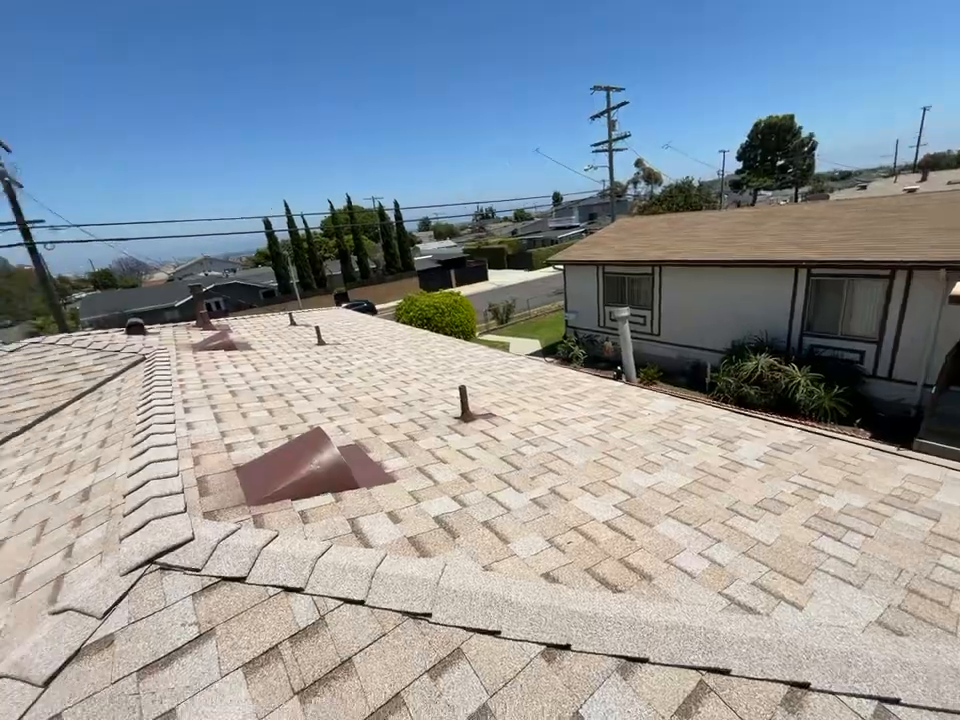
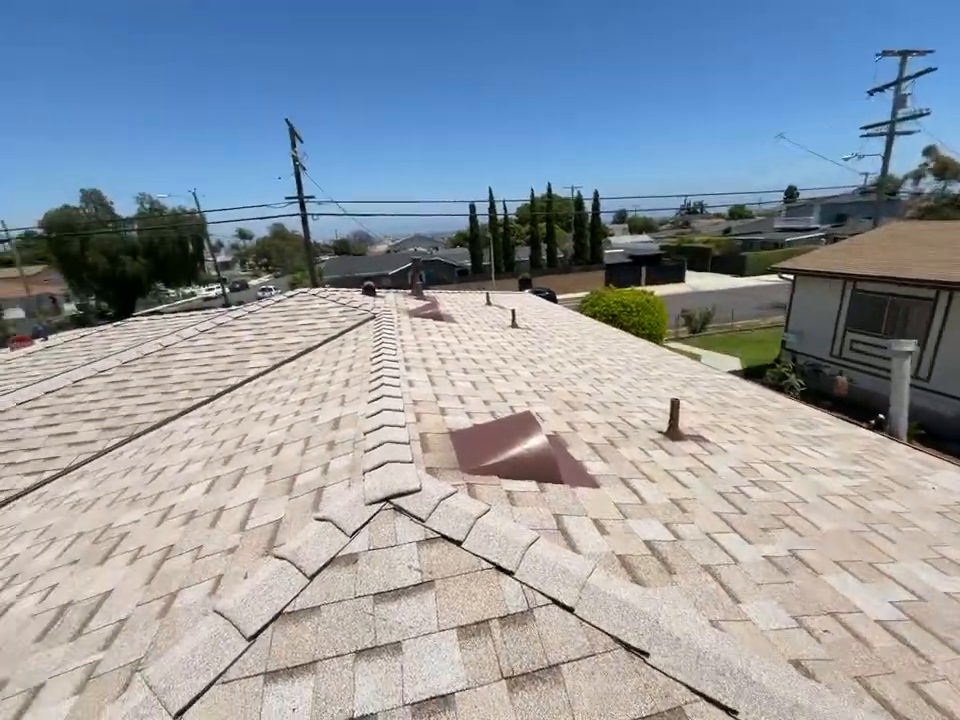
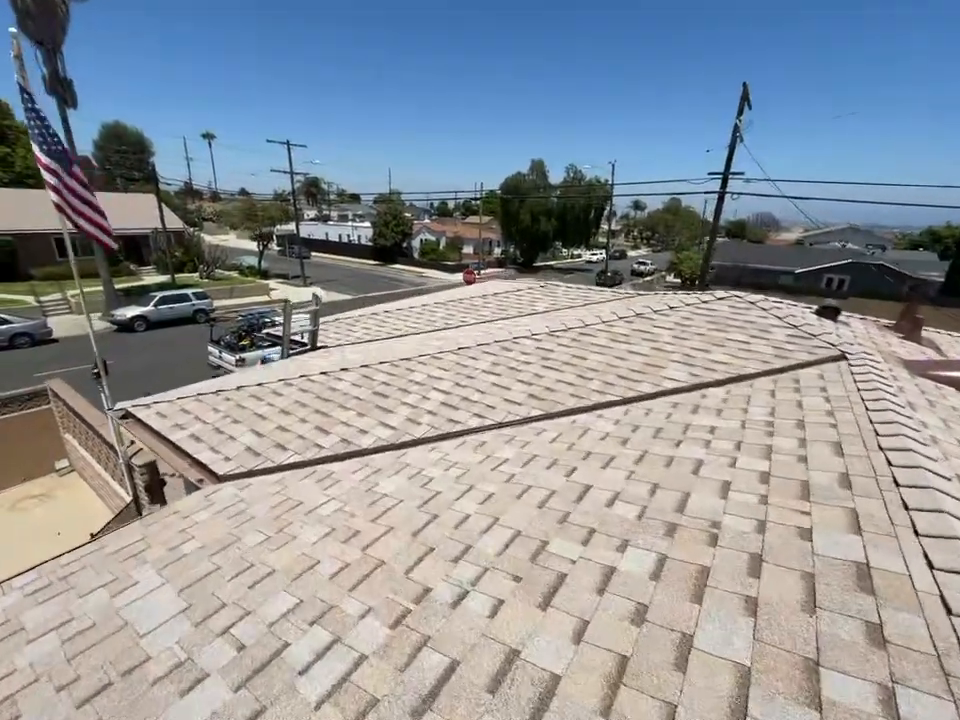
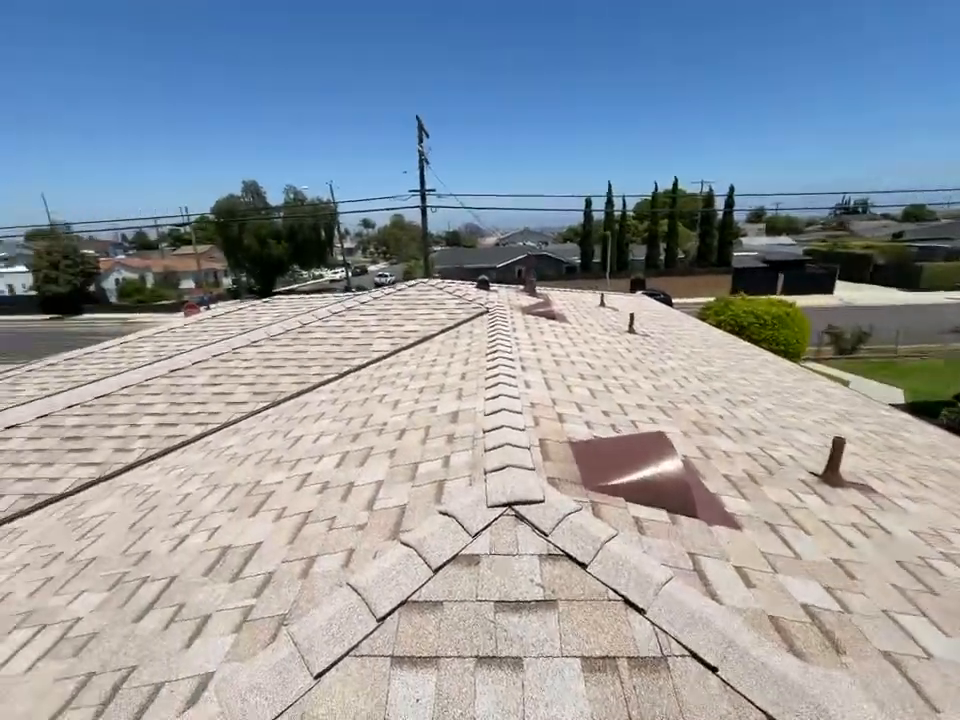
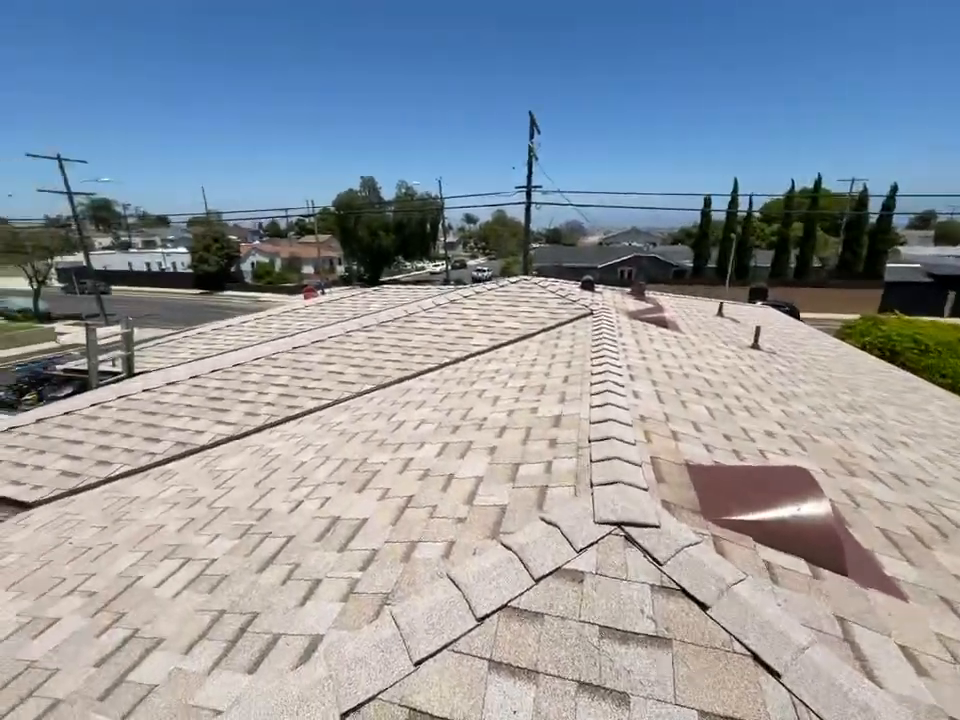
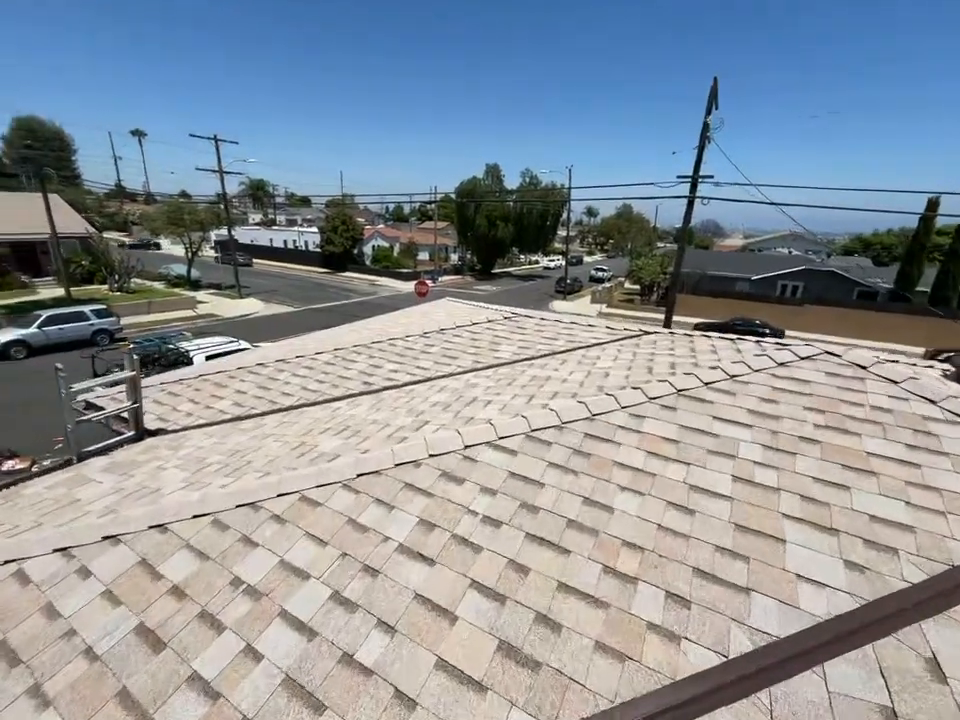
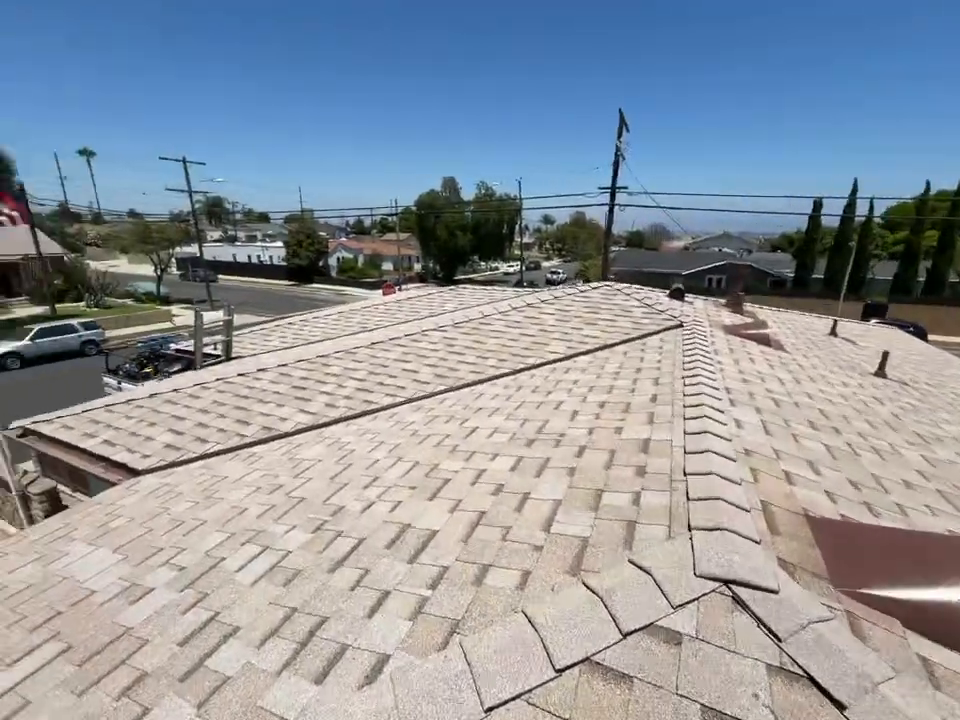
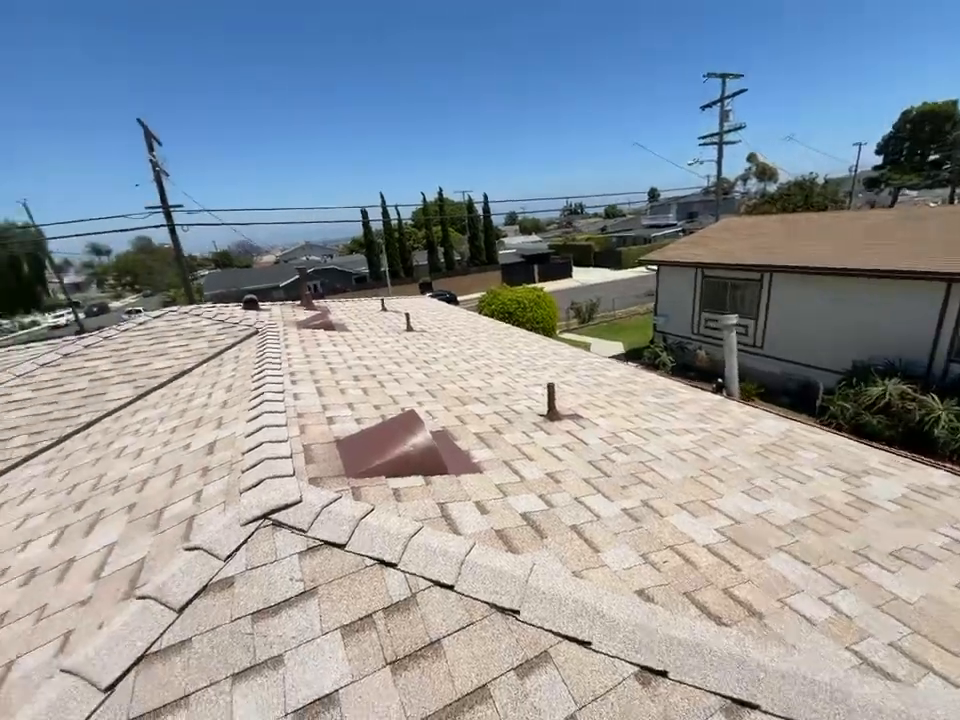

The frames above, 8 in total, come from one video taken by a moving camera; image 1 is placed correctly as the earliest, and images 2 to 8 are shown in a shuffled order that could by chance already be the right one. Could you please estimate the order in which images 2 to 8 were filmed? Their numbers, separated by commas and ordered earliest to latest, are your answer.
8, 2, 4, 5, 7, 3, 6
